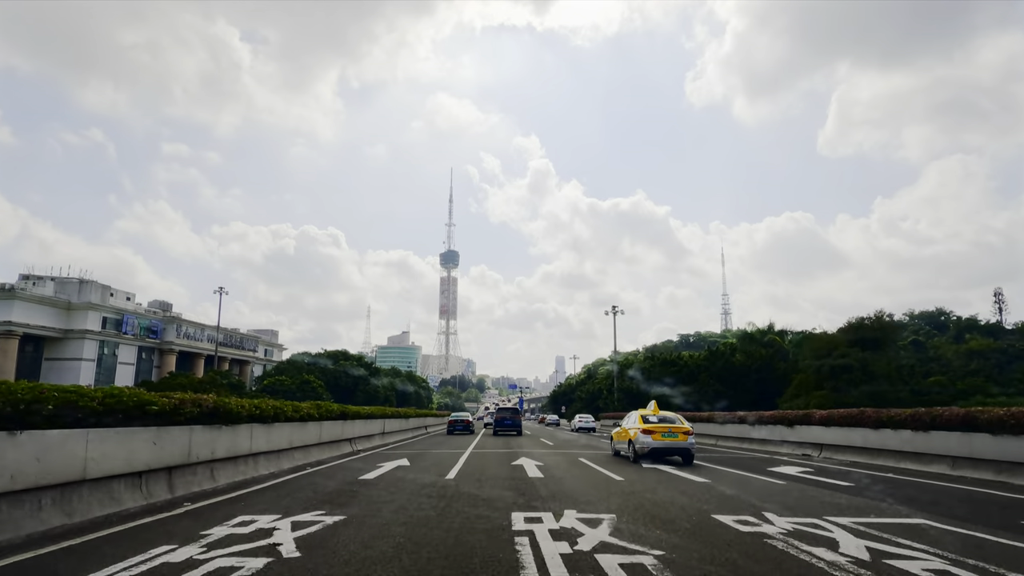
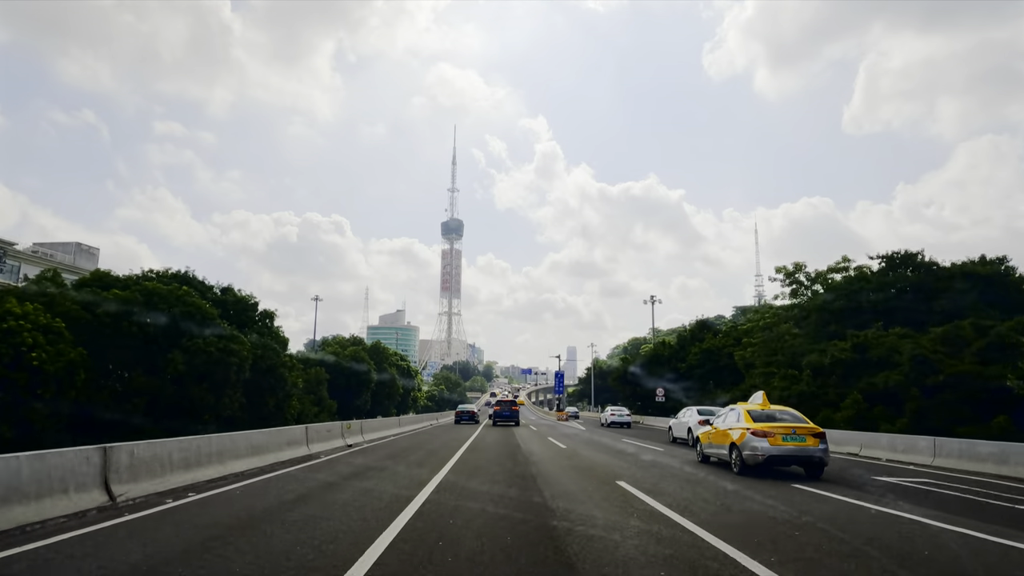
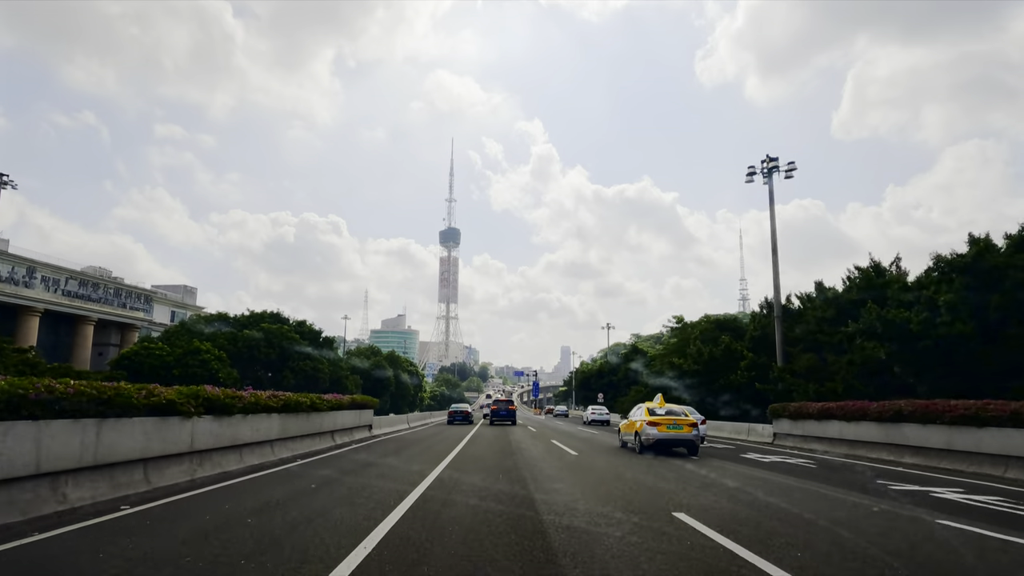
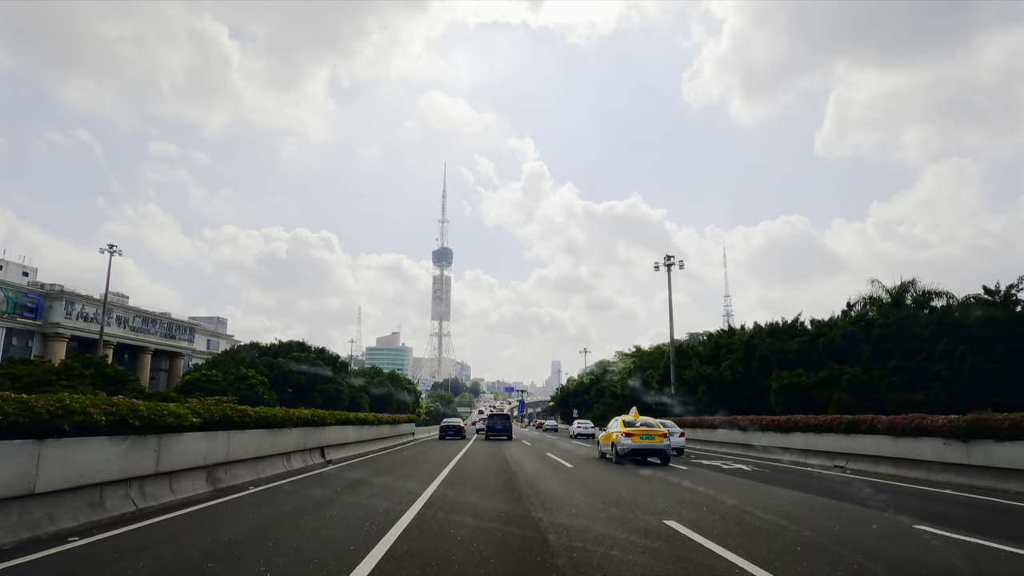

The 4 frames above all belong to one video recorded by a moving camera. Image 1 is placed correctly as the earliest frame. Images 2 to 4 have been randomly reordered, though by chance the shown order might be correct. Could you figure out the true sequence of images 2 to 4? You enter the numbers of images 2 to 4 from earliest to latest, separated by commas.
4, 3, 2
